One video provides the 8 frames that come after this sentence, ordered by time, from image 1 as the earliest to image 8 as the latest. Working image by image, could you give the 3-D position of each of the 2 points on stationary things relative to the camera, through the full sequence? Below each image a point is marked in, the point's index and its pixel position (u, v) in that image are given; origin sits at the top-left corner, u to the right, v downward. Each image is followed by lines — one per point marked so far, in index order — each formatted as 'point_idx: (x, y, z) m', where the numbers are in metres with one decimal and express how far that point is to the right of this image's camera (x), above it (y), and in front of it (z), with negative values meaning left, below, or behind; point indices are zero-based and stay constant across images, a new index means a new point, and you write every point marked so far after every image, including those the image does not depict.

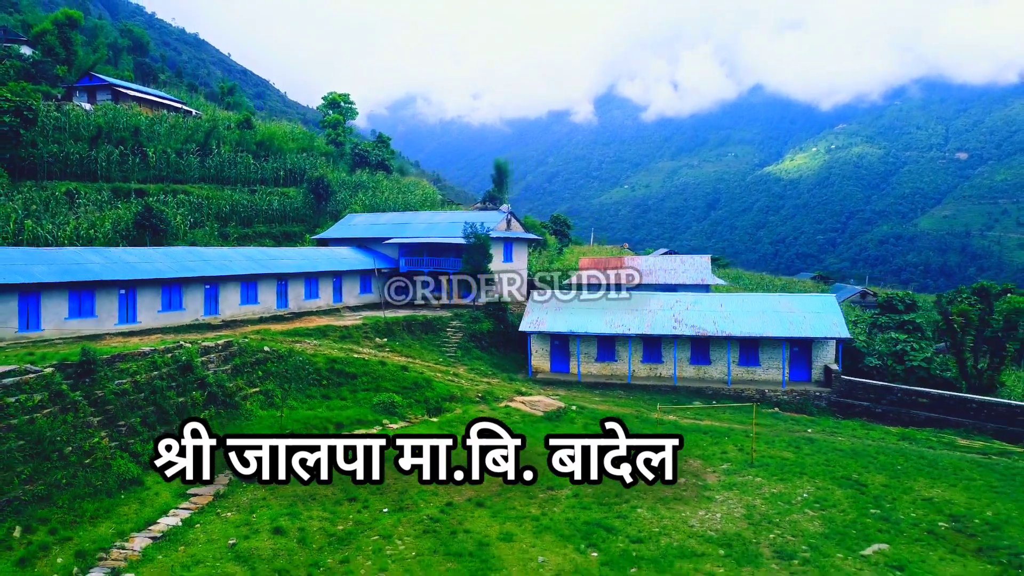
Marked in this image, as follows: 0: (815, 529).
0: (+3.6, -2.9, +9.7) m
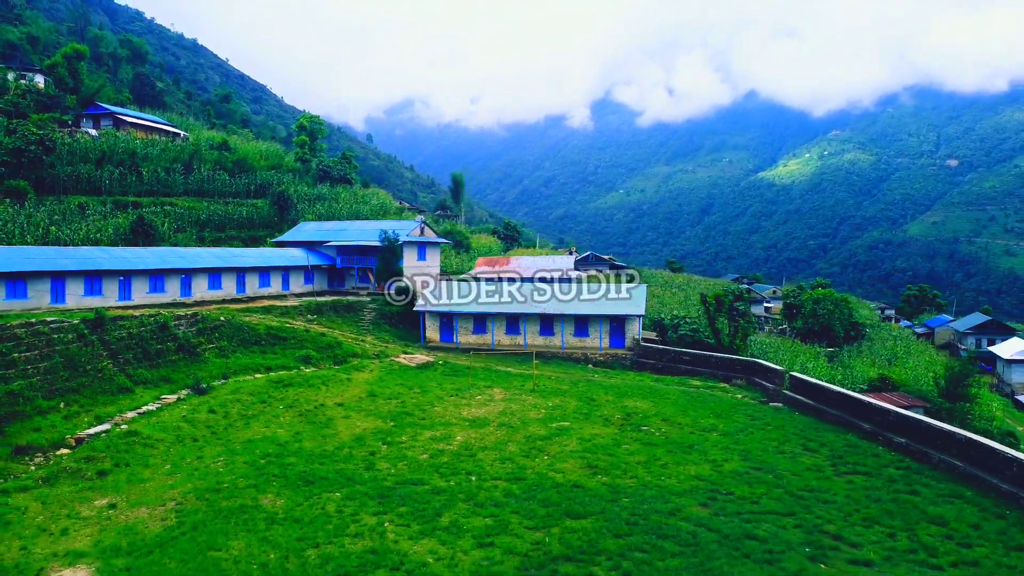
0: (+0.4, -2.6, +16.2) m
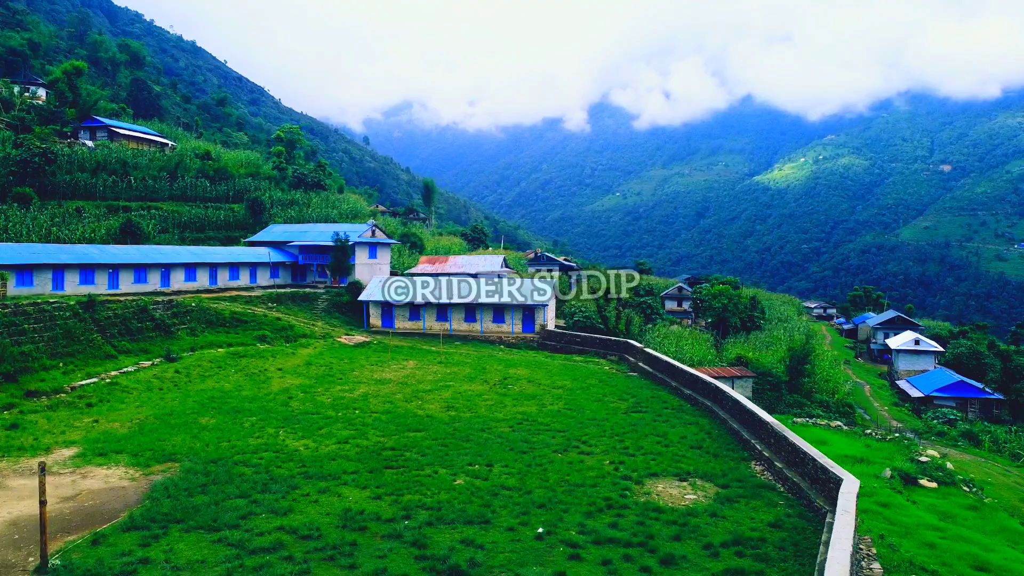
0: (-2.2, -2.3, +20.8) m
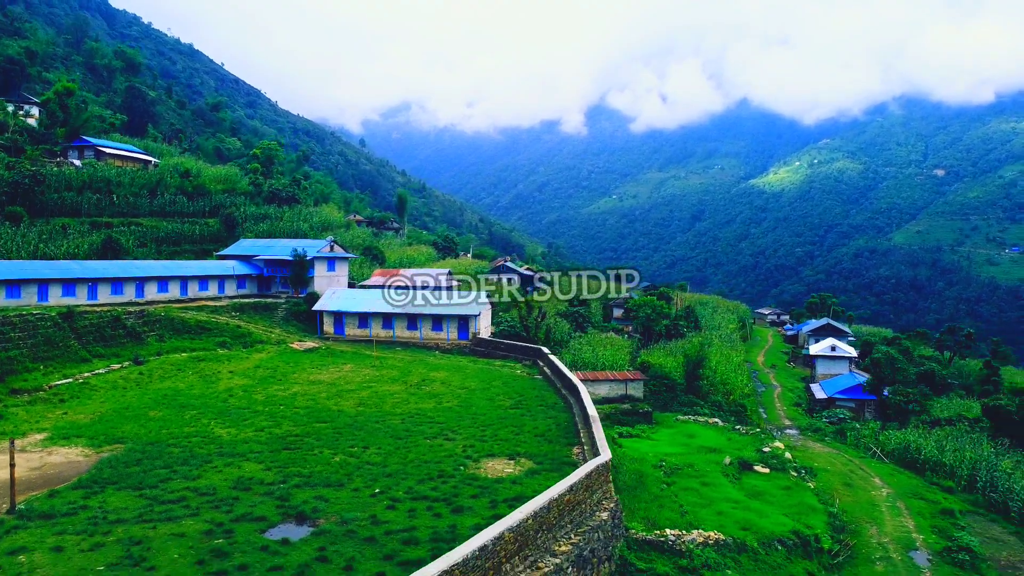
0: (-4.8, -2.8, +24.3) m
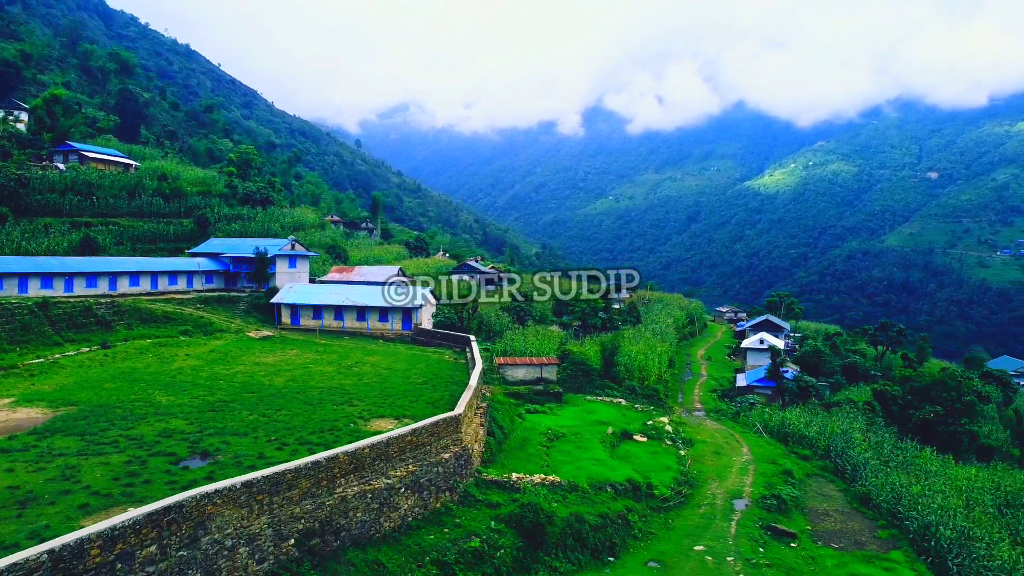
0: (-7.5, -2.6, +27.6) m
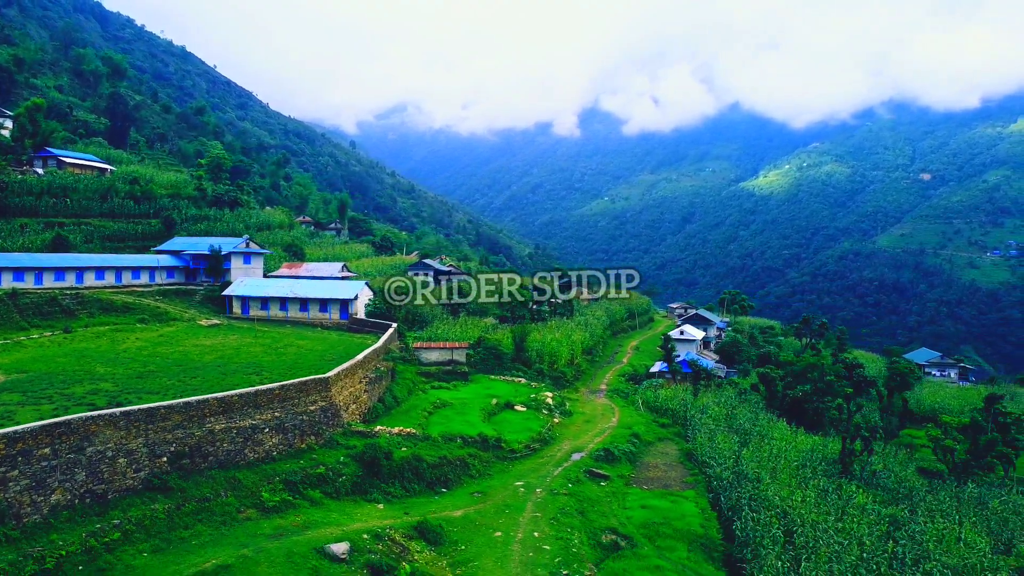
0: (-11.1, -2.2, +31.6) m
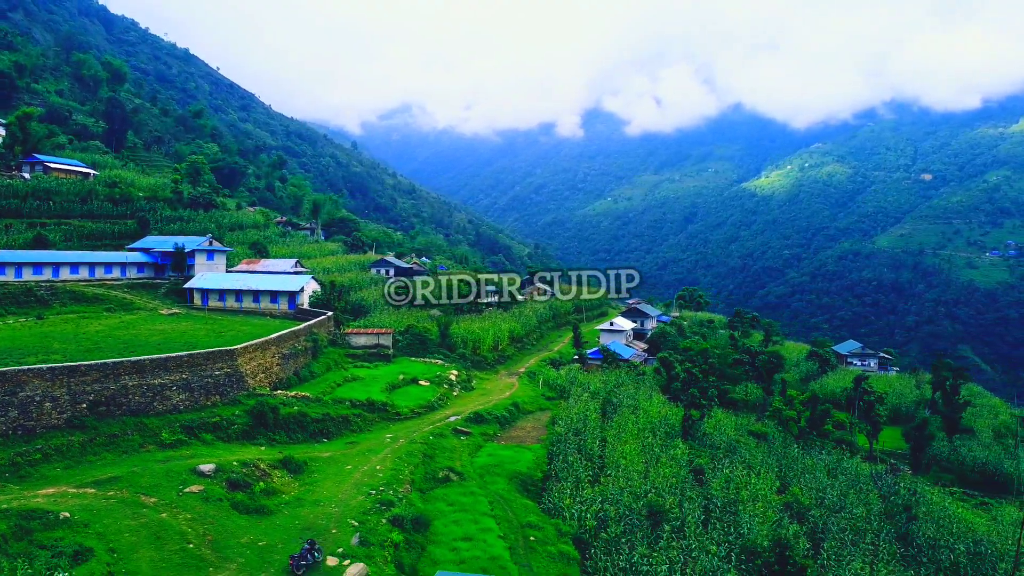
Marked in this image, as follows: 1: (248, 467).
0: (-15.1, -1.9, +36.2) m
1: (-6.5, -4.4, +19.3) m
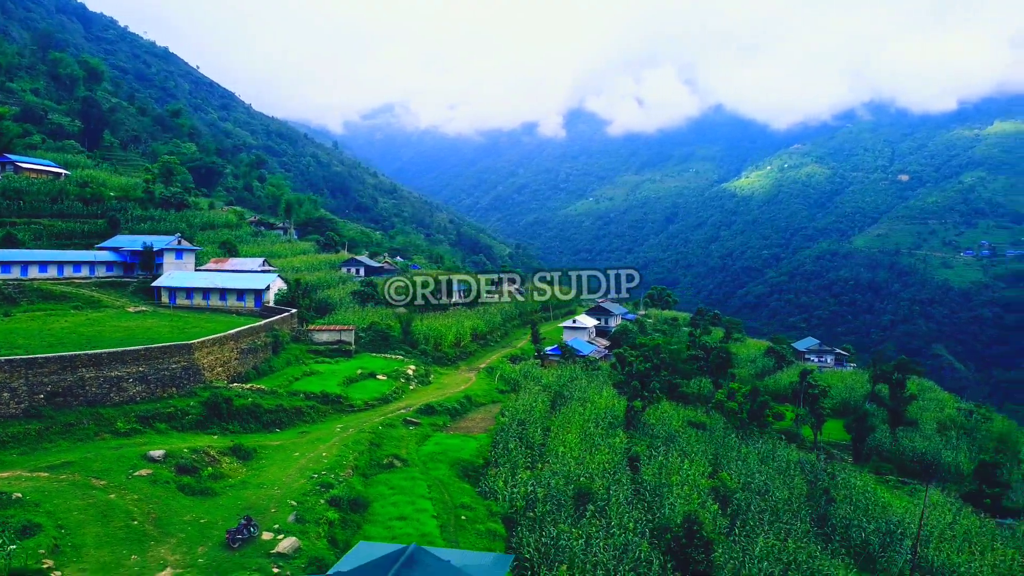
0: (-17.1, -1.8, +37.2) m
1: (-8.1, -4.3, +20.5) m
